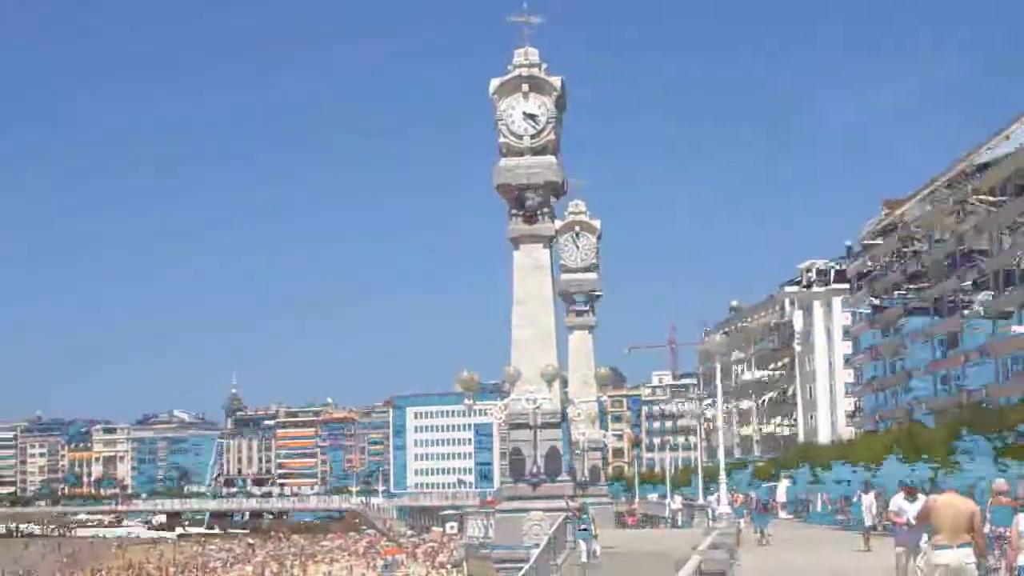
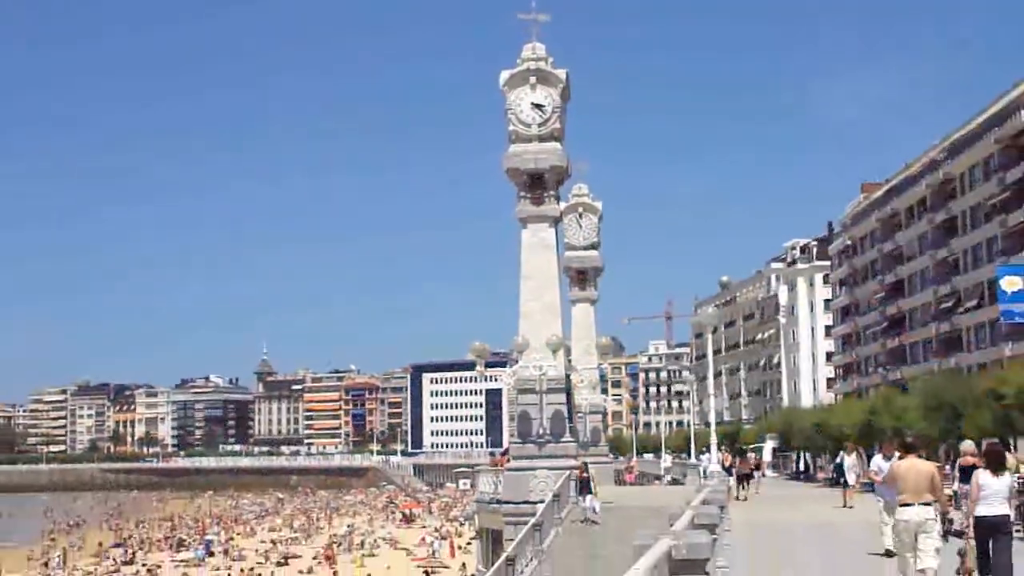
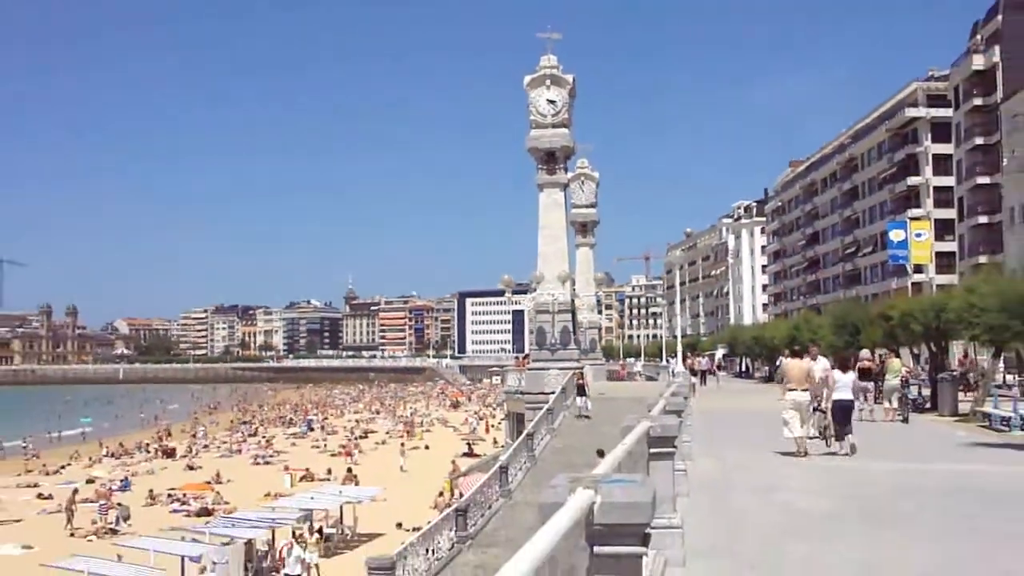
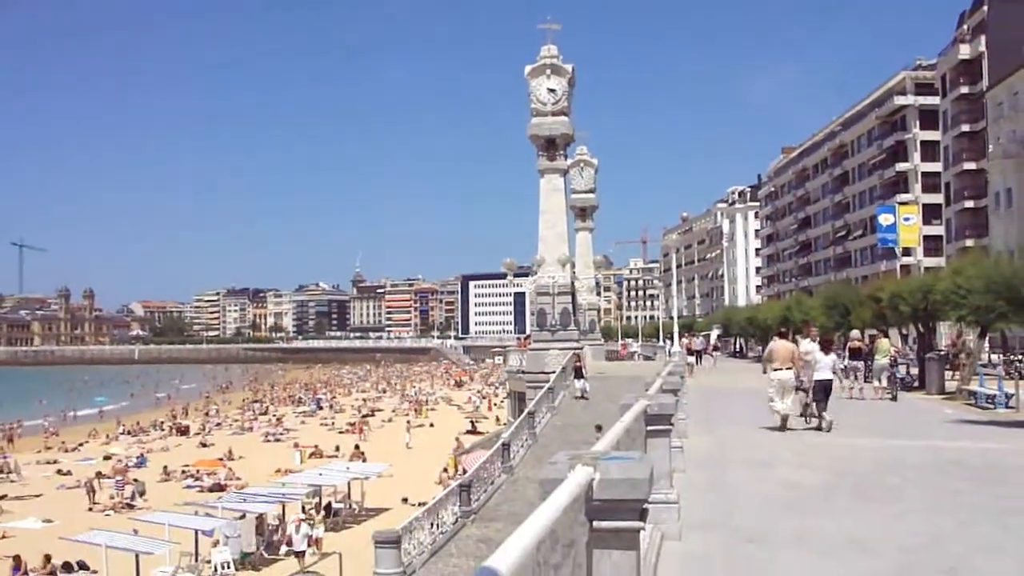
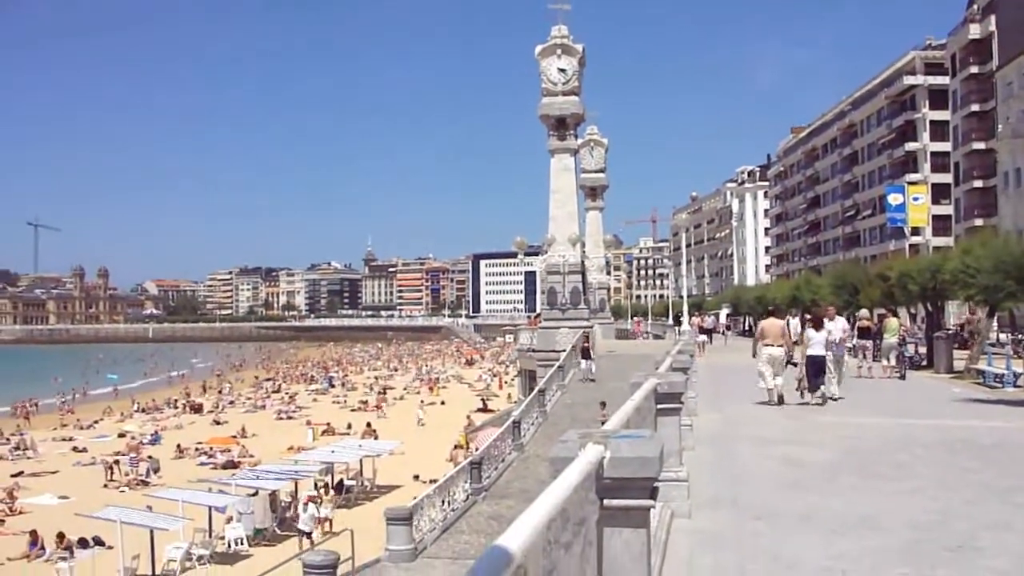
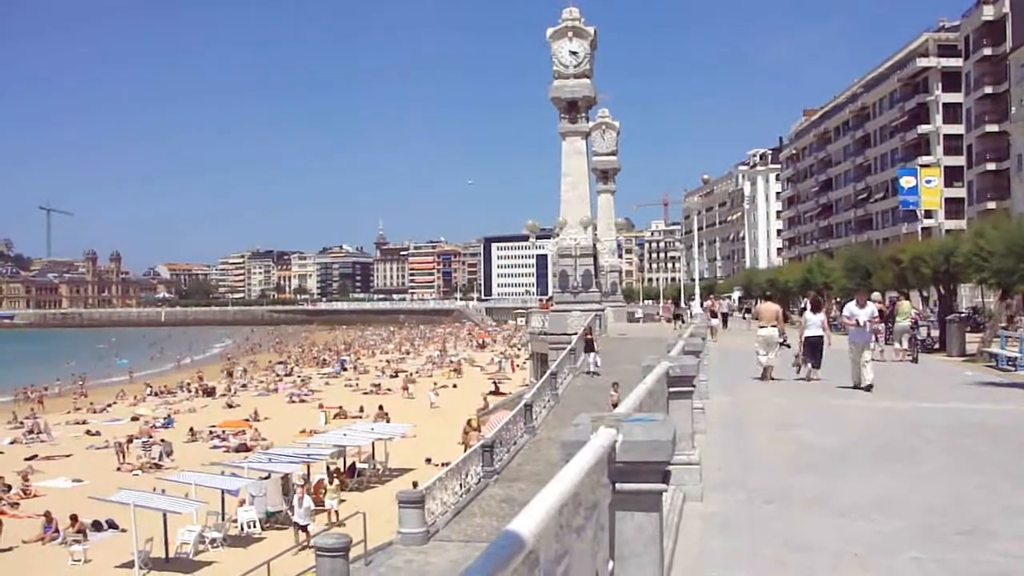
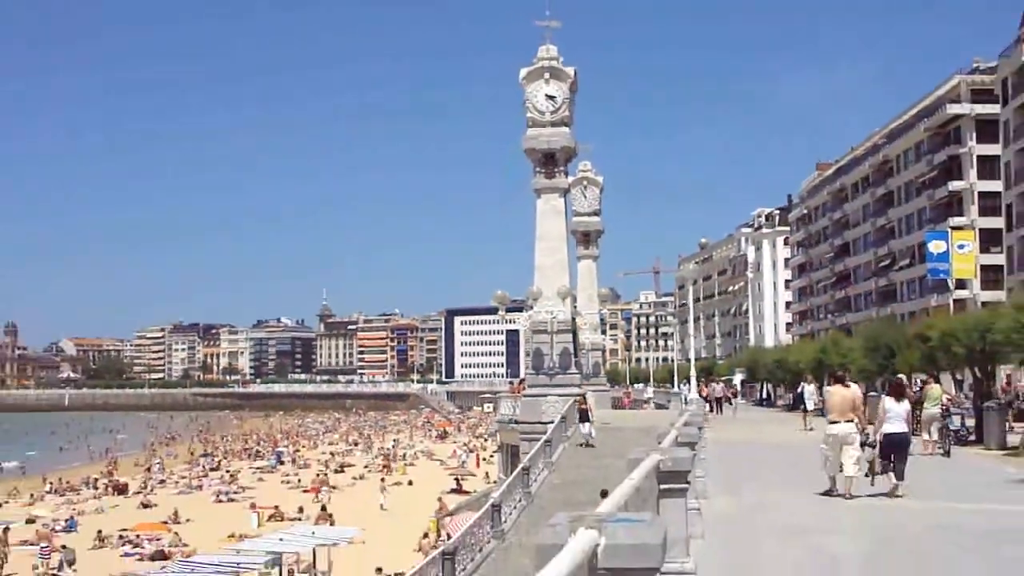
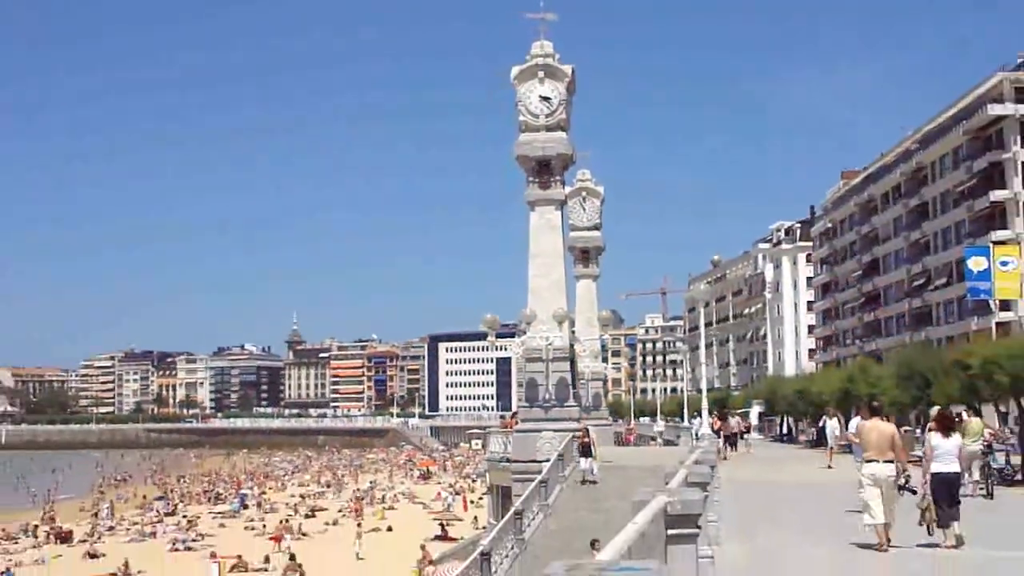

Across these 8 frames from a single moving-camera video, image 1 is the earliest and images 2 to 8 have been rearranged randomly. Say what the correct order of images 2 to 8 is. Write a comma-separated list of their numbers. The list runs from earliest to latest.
2, 8, 7, 3, 4, 5, 6
